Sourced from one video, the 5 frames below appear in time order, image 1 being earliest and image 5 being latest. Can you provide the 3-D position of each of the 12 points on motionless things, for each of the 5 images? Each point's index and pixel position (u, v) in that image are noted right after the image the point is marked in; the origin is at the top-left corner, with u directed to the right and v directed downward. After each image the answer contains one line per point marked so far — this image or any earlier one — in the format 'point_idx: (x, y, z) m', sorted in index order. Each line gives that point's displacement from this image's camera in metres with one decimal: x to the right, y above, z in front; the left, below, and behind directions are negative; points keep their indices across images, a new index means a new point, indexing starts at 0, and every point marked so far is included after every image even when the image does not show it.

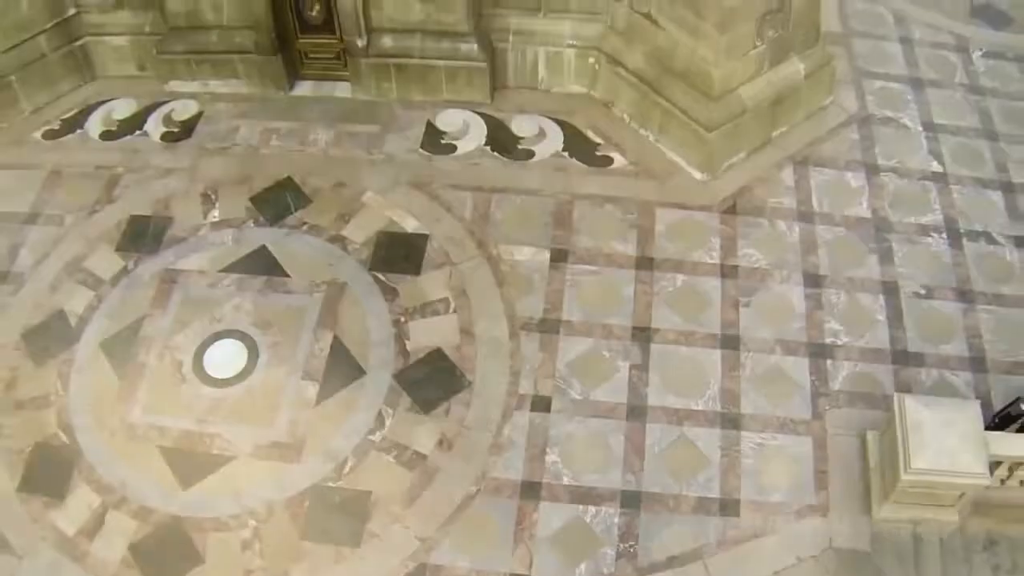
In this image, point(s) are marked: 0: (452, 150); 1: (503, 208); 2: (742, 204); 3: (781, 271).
0: (-0.4, +0.9, +5.5) m
1: (-0.1, +0.5, +5.2) m
2: (+1.4, +0.5, +5.2) m
3: (+1.6, +0.1, +5.0) m
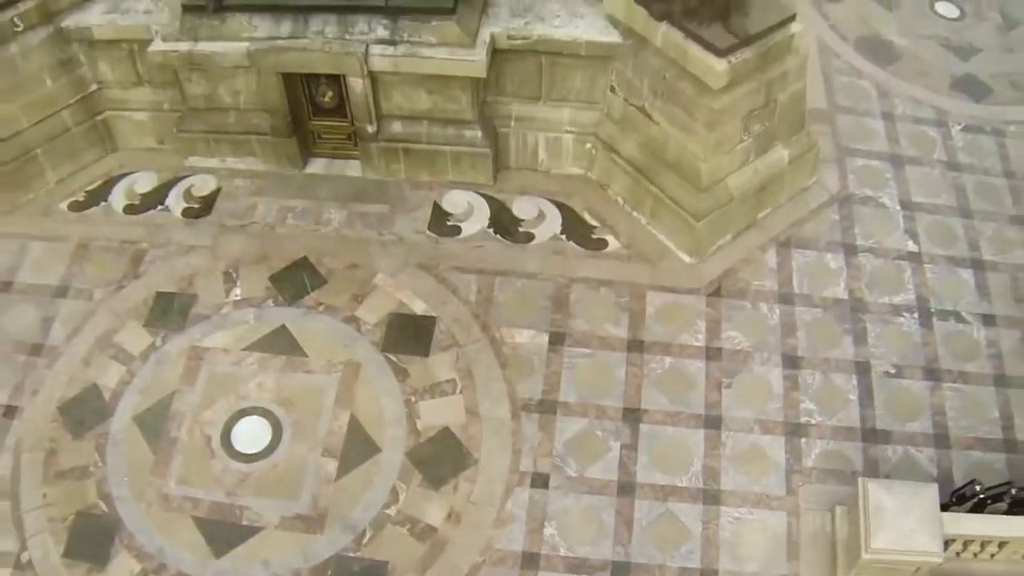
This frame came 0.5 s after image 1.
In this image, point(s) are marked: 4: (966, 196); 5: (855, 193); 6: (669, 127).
0: (-0.4, +0.4, +5.8) m
1: (0.0, 0.0, +5.6) m
2: (+1.4, 0.0, +5.6) m
3: (+1.6, -0.4, +5.4) m
4: (+3.4, +0.7, +6.2) m
5: (+2.5, +0.7, +6.1) m
6: (+1.0, +1.0, +5.5) m
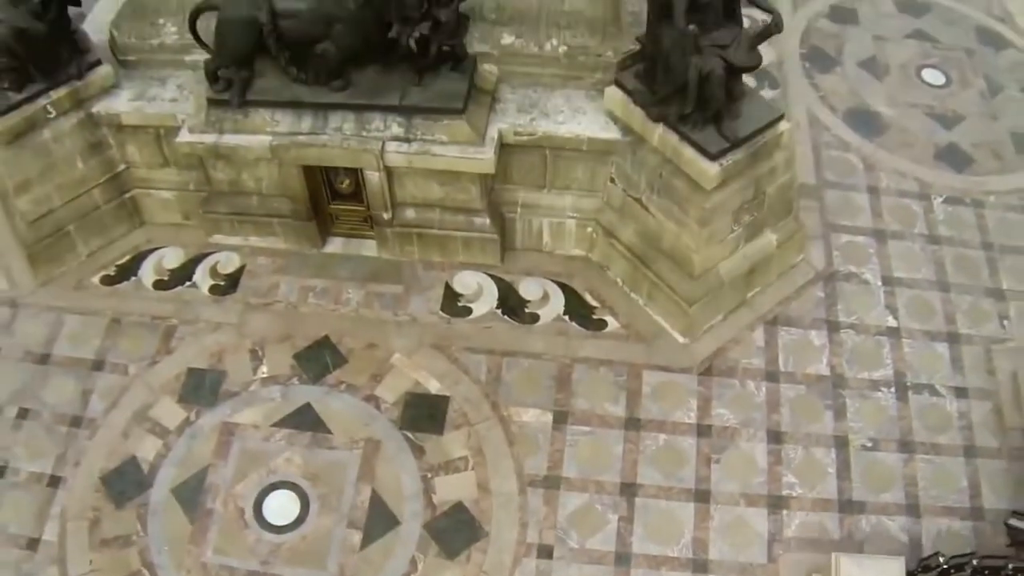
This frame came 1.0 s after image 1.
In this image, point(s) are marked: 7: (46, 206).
0: (-0.3, -0.2, +6.3) m
1: (0.0, -0.6, +6.0) m
2: (+1.5, -0.6, +6.1) m
3: (+1.6, -1.0, +5.8) m
4: (+3.4, +0.1, +6.7) m
5: (+2.5, +0.1, +6.5) m
6: (+1.1, +0.5, +5.9) m
7: (-3.7, +0.6, +6.6) m
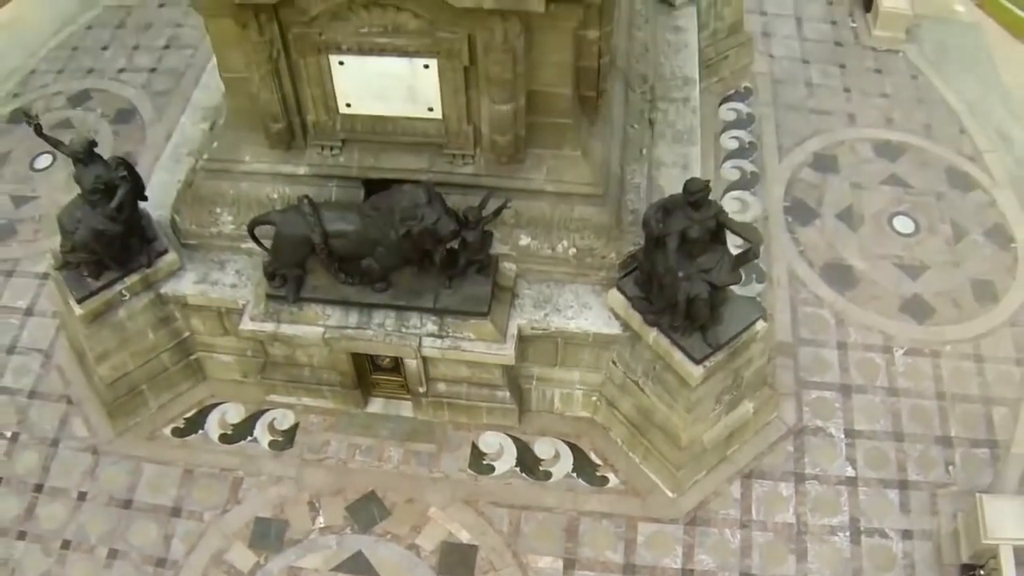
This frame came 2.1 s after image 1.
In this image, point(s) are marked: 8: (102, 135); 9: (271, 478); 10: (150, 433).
0: (-0.2, -1.6, +7.4) m
1: (+0.1, -2.0, +7.2) m
2: (+1.6, -2.0, +7.3) m
3: (+1.8, -2.4, +7.0) m
4: (+3.6, -1.2, +7.8) m
5: (+2.7, -1.2, +7.7) m
6: (+1.2, -0.9, +7.0) m
7: (-3.5, -0.7, +7.7) m
8: (-4.7, +1.7, +9.6) m
9: (-2.1, -1.7, +7.5) m
10: (-3.4, -1.3, +7.8) m
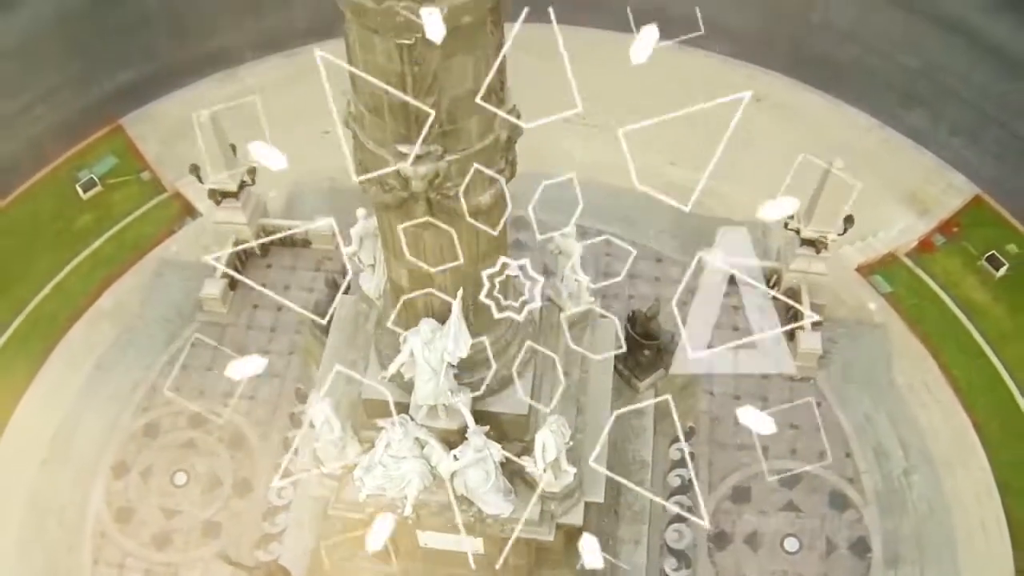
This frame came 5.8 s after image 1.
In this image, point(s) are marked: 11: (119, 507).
0: (0.0, -6.4, +11.9) m
1: (+0.3, -6.8, +11.8) m
2: (+1.8, -6.8, +11.9) m
3: (+2.0, -7.2, +11.7) m
4: (+3.7, -5.9, +12.3) m
5: (+2.8, -6.0, +12.2) m
6: (+1.4, -5.8, +11.4) m
7: (-3.4, -5.5, +11.9) m
8: (-4.5, -2.7, +13.3) m
9: (-2.0, -6.5, +12.0) m
10: (-3.2, -6.1, +12.2) m
11: (-6.1, -3.4, +13.2) m
